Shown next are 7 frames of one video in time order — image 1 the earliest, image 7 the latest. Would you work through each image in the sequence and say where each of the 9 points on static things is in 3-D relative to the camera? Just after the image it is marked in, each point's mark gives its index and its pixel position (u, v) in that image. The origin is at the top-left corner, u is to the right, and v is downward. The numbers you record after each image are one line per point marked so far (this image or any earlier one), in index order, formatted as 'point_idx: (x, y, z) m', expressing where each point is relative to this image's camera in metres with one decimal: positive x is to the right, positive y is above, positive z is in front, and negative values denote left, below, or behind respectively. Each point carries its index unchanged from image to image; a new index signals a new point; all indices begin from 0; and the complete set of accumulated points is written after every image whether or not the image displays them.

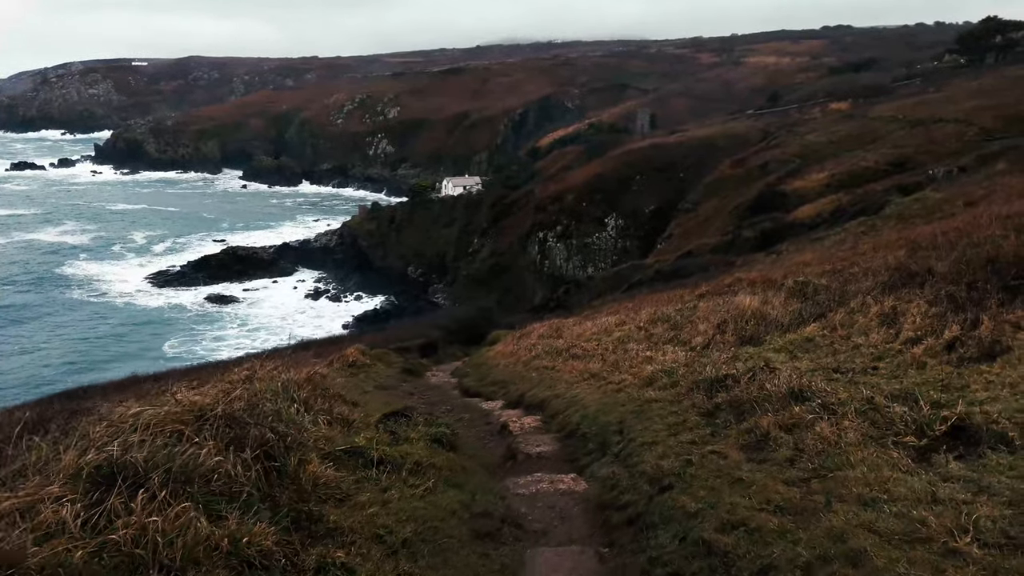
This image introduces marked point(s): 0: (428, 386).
0: (-2.0, -2.4, +15.4) m
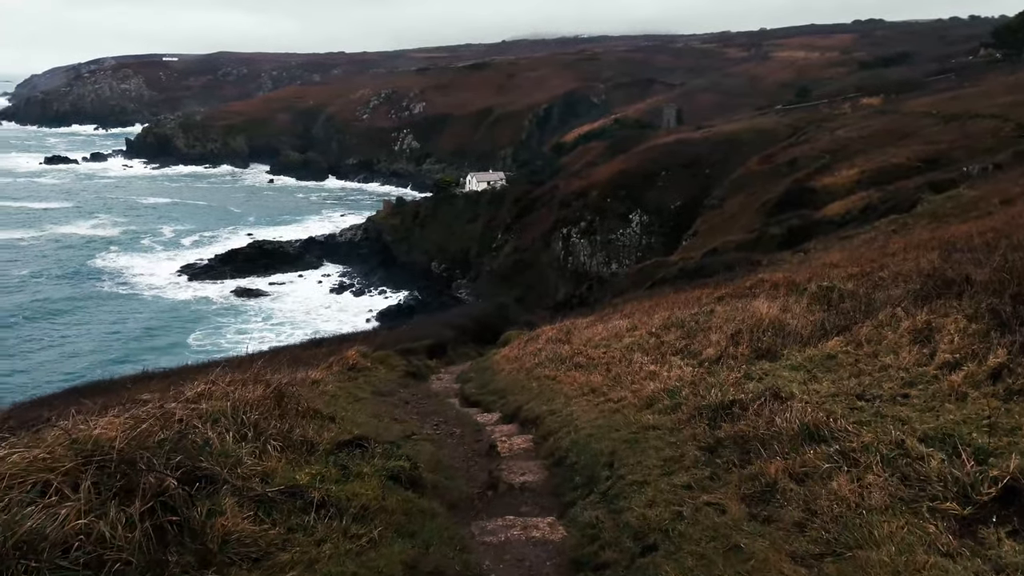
0: (-1.9, -2.4, +14.8) m
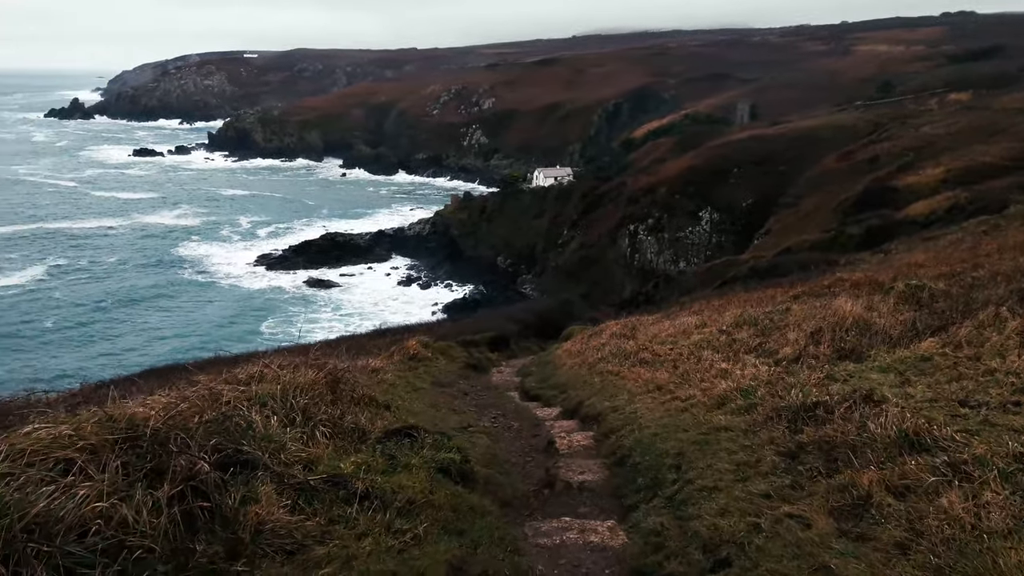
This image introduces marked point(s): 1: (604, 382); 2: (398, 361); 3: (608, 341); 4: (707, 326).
0: (-0.5, -2.2, +14.6) m
1: (+1.5, -1.5, +10.5) m
2: (-2.7, -1.8, +15.0) m
3: (+2.2, -1.2, +14.7) m
4: (+4.3, -0.8, +14.0) m
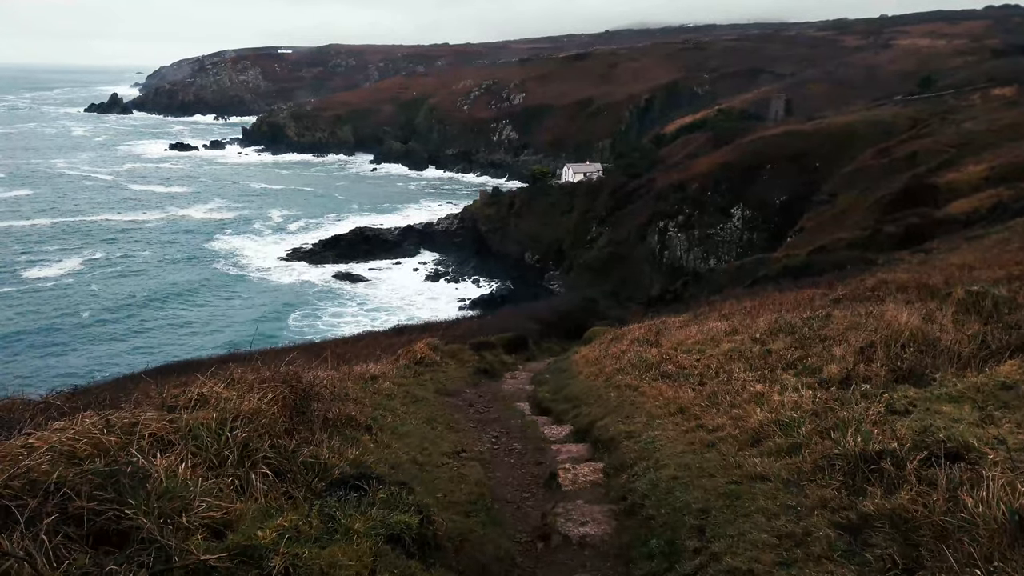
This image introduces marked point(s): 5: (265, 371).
0: (-0.3, -2.2, +13.5) m
1: (+1.6, -1.6, +9.3) m
2: (-2.4, -1.8, +14.0) m
3: (+2.5, -1.3, +13.5) m
4: (+4.5, -0.9, +12.8) m
5: (-2.9, -1.0, +7.4) m
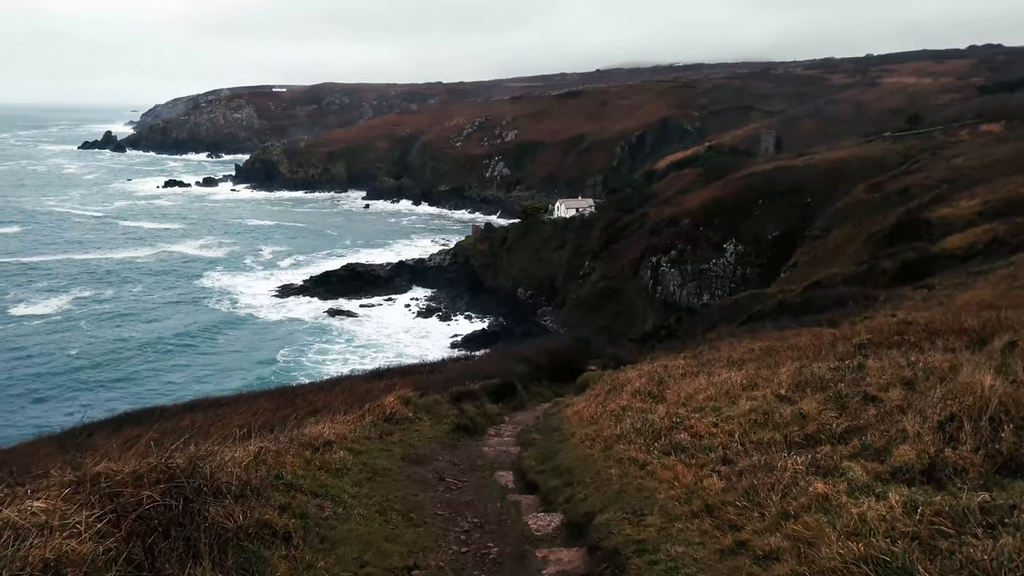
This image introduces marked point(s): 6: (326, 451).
0: (-0.6, -3.0, +11.6) m
1: (+1.3, -2.2, +7.4) m
2: (-2.7, -2.6, +12.0) m
3: (+2.2, -2.1, +11.7) m
4: (+4.2, -1.7, +10.9) m
5: (-3.1, -1.5, +5.5) m
6: (-2.8, -2.4, +9.6) m
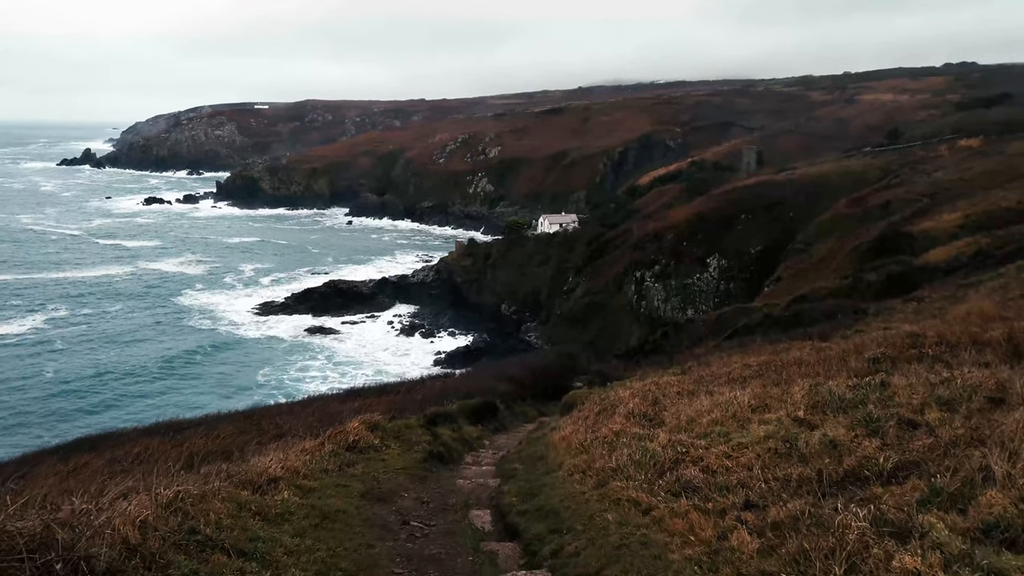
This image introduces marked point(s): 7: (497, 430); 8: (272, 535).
0: (-1.0, -3.2, +10.1) m
1: (+1.1, -2.3, +6.0) m
2: (-3.1, -2.8, +10.5) m
3: (+1.8, -2.3, +10.3) m
4: (+3.9, -1.8, +9.6) m
5: (-3.3, -1.5, +4.0) m
6: (-3.1, -2.5, +8.1) m
7: (-0.4, -3.8, +17.1) m
8: (-2.5, -2.5, +6.4) m
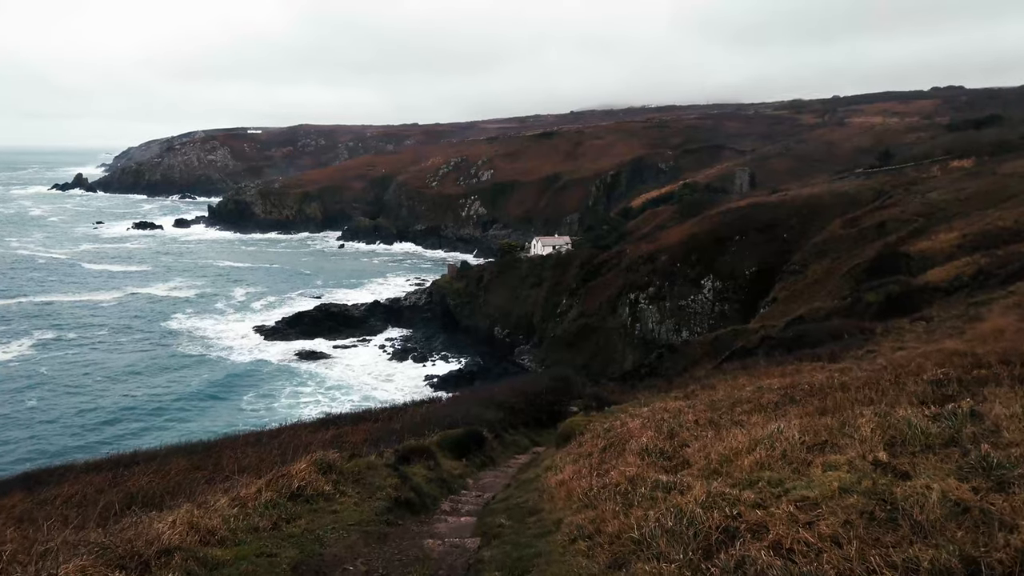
0: (-1.2, -3.2, +7.7) m
1: (+0.9, -2.2, +3.7) m
2: (-3.3, -2.9, +8.2) m
3: (+1.6, -2.3, +8.0) m
4: (+3.7, -1.8, +7.4) m
5: (-3.5, -1.3, +1.7) m
6: (-3.3, -2.5, +5.8) m
7: (-0.7, -4.1, +14.8) m
8: (-2.6, -2.4, +4.1) m
